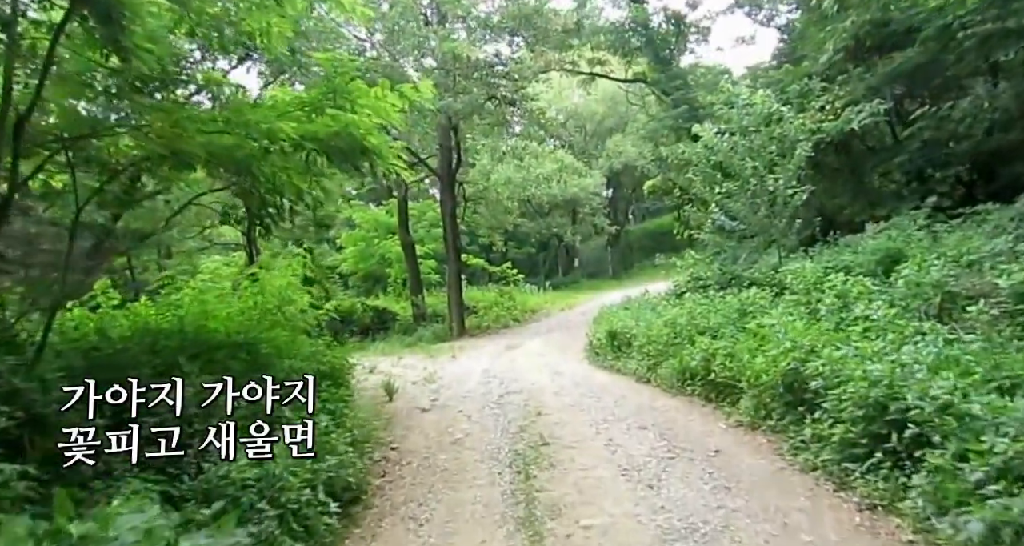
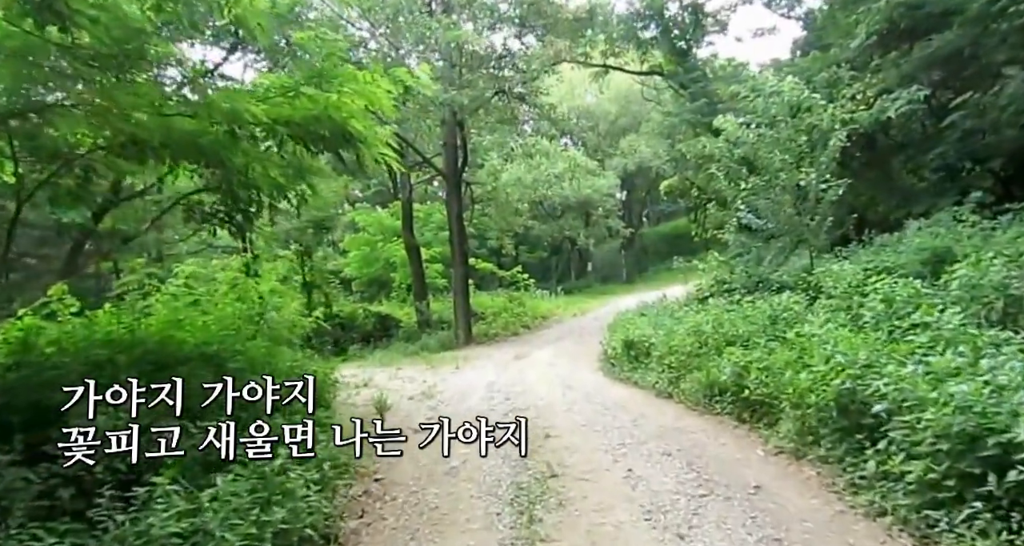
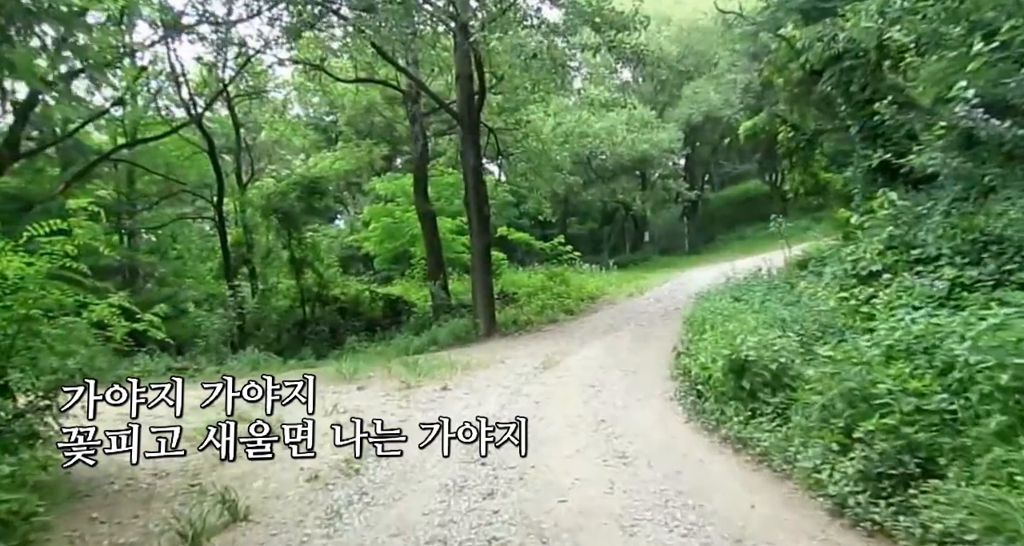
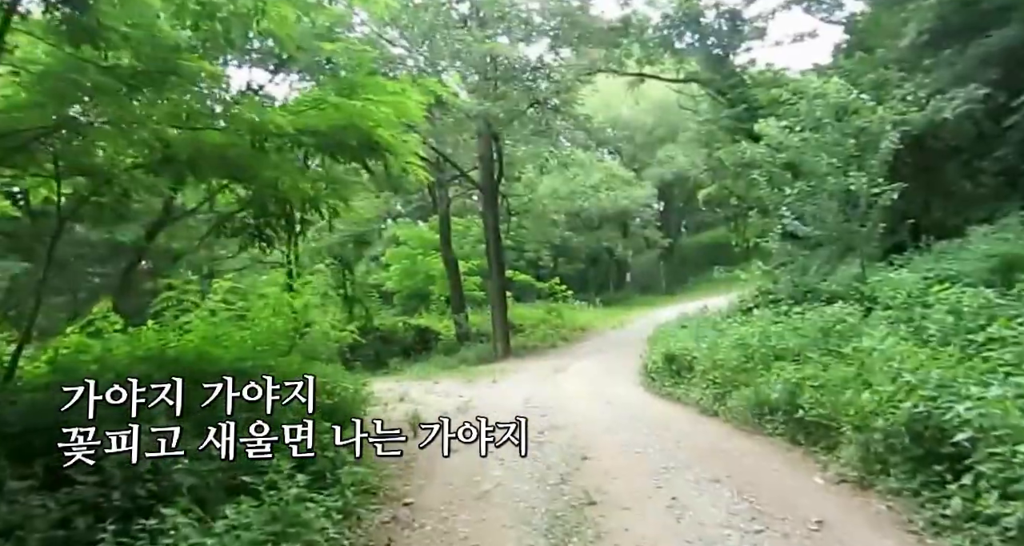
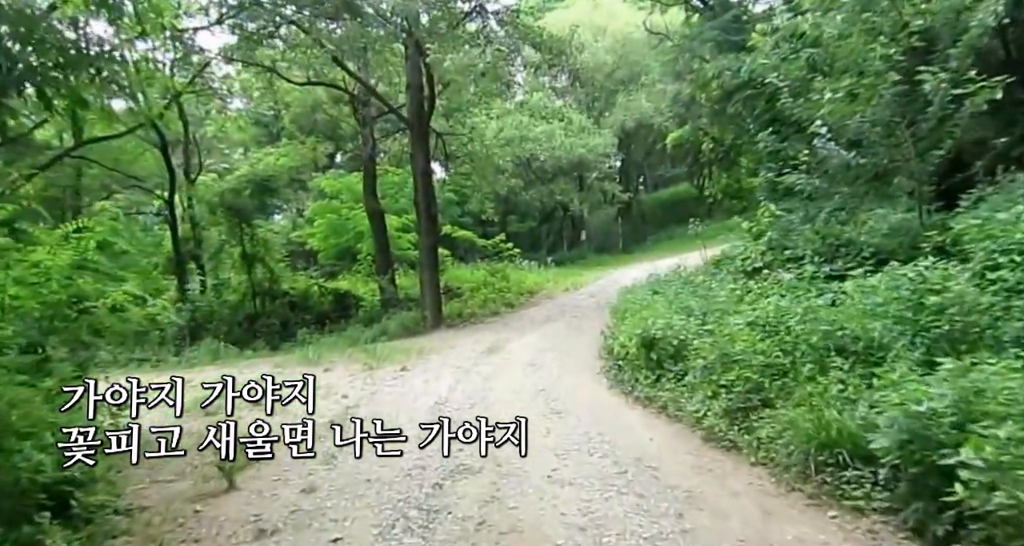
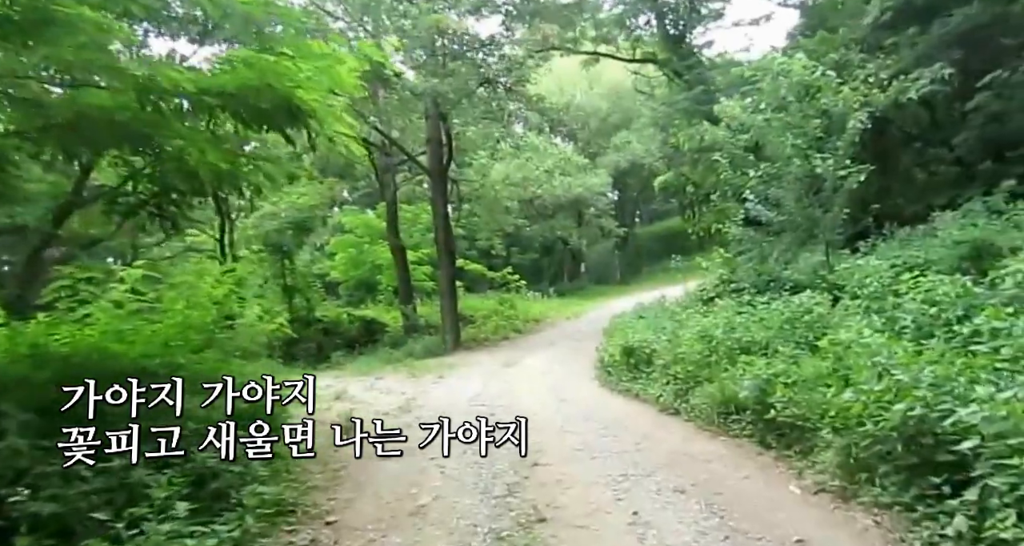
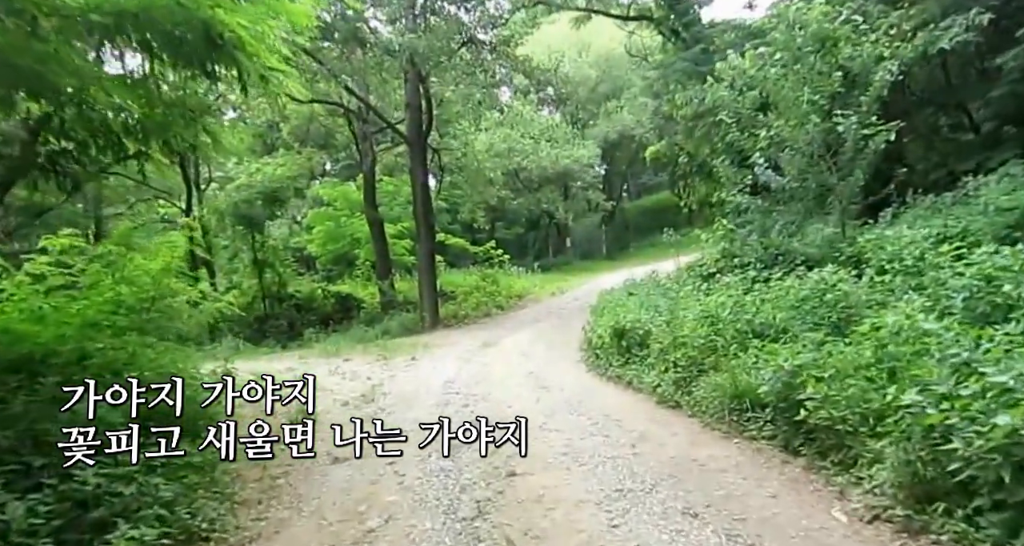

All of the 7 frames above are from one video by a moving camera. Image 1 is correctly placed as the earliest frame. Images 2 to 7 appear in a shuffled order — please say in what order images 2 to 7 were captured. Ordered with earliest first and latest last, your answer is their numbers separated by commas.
2, 4, 6, 7, 5, 3
